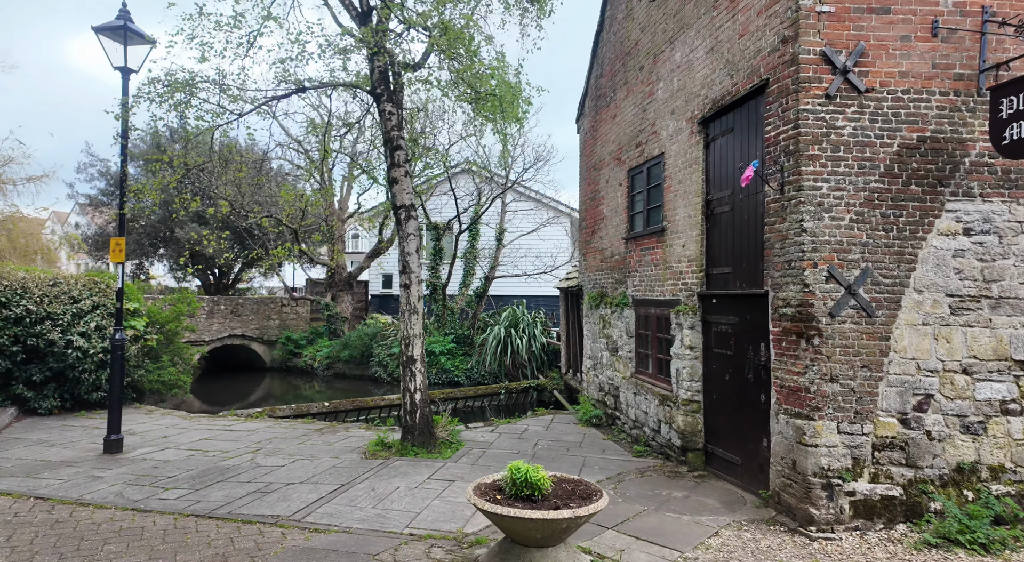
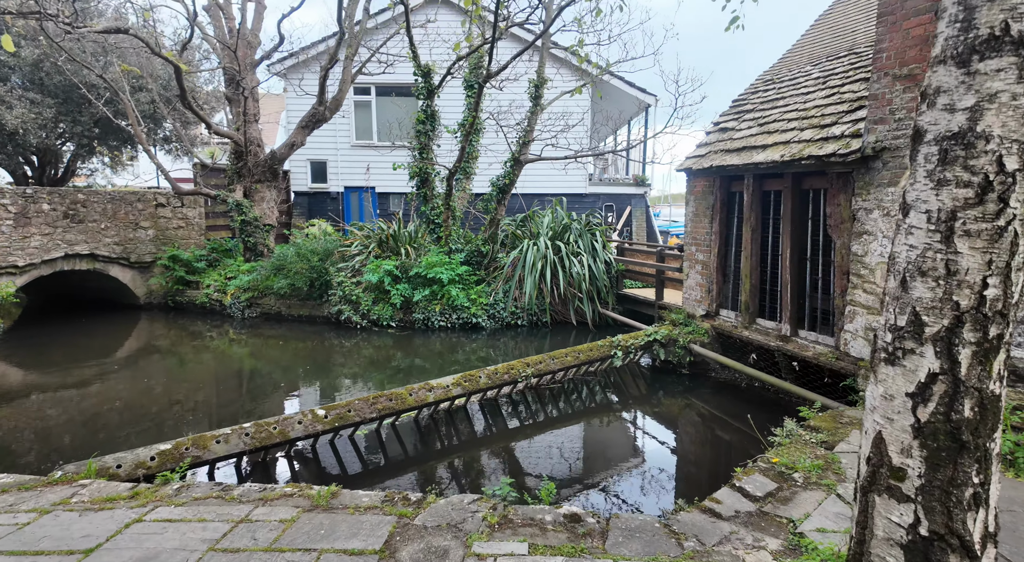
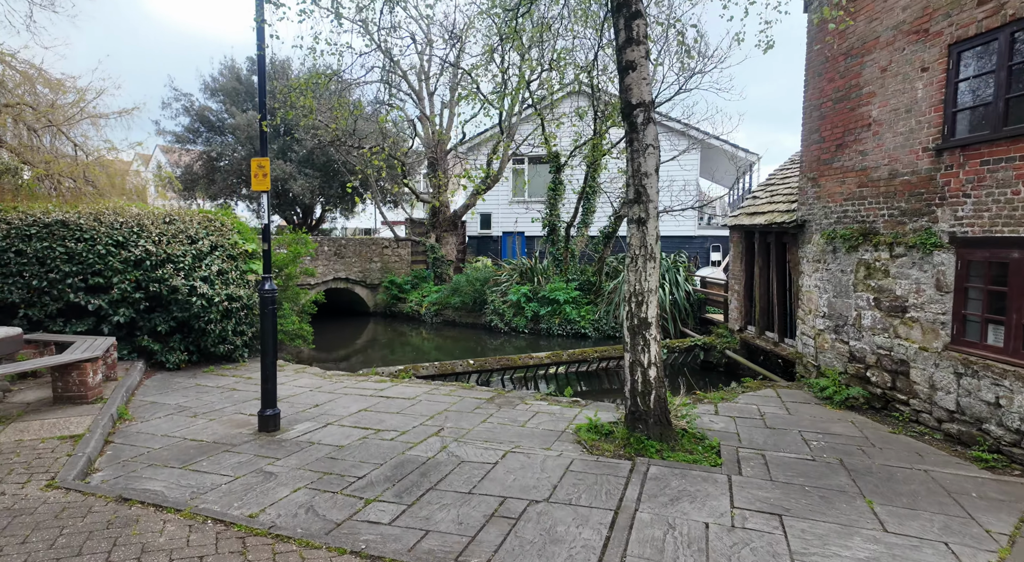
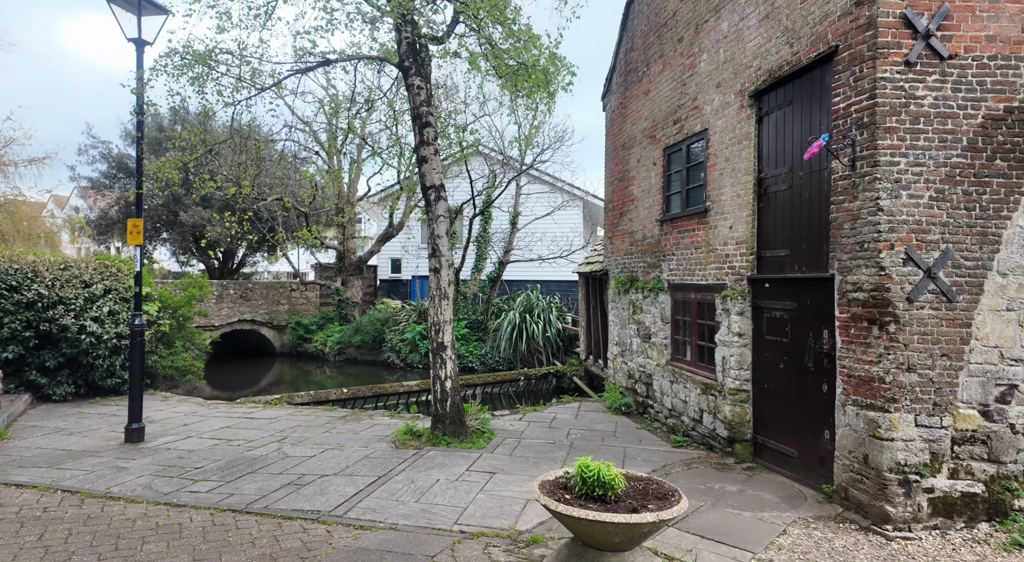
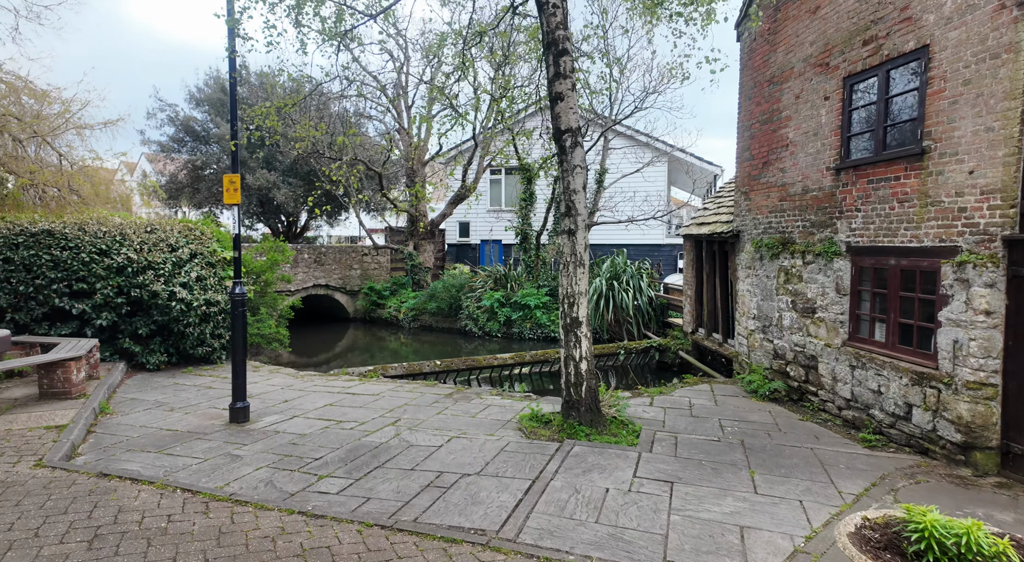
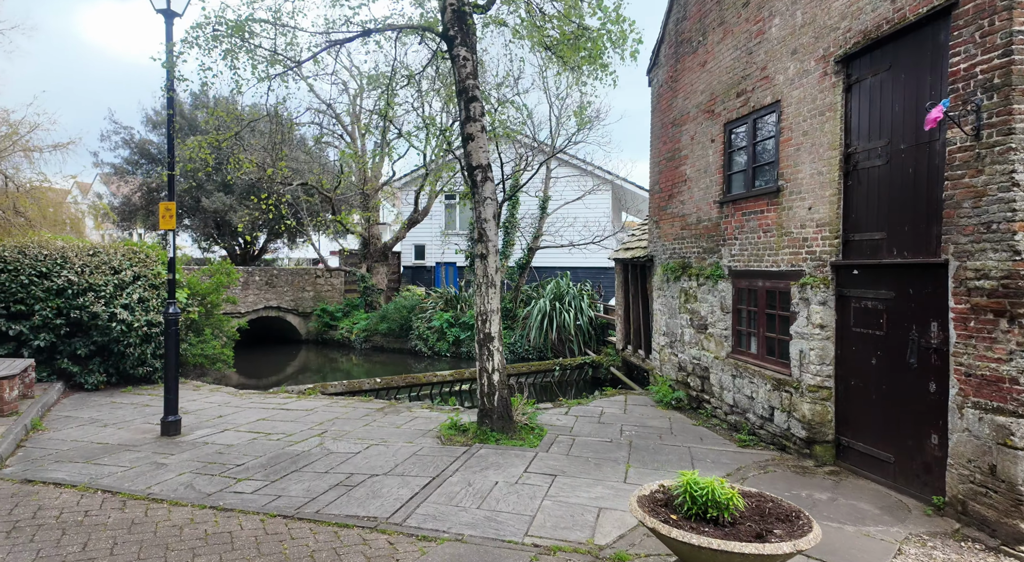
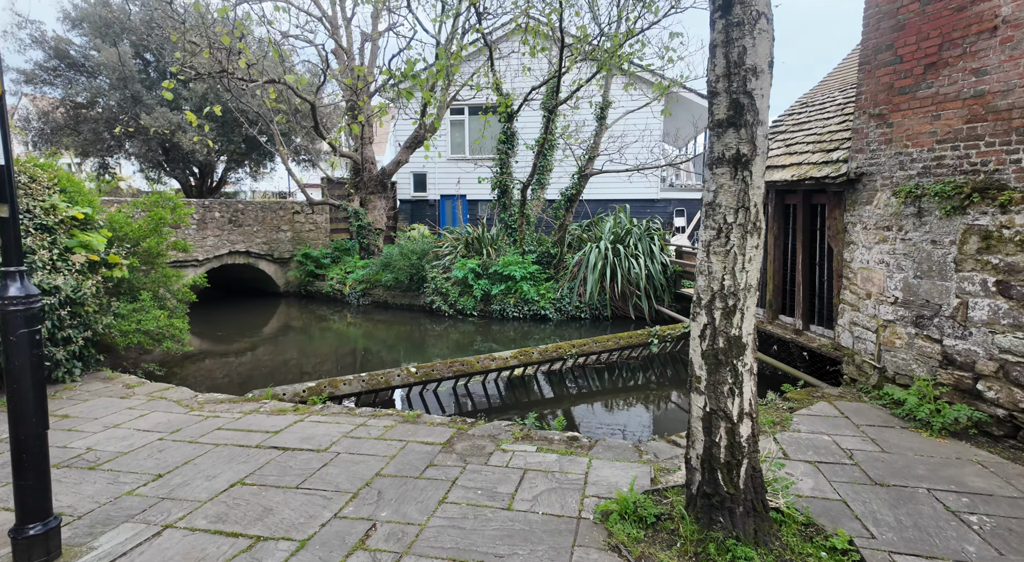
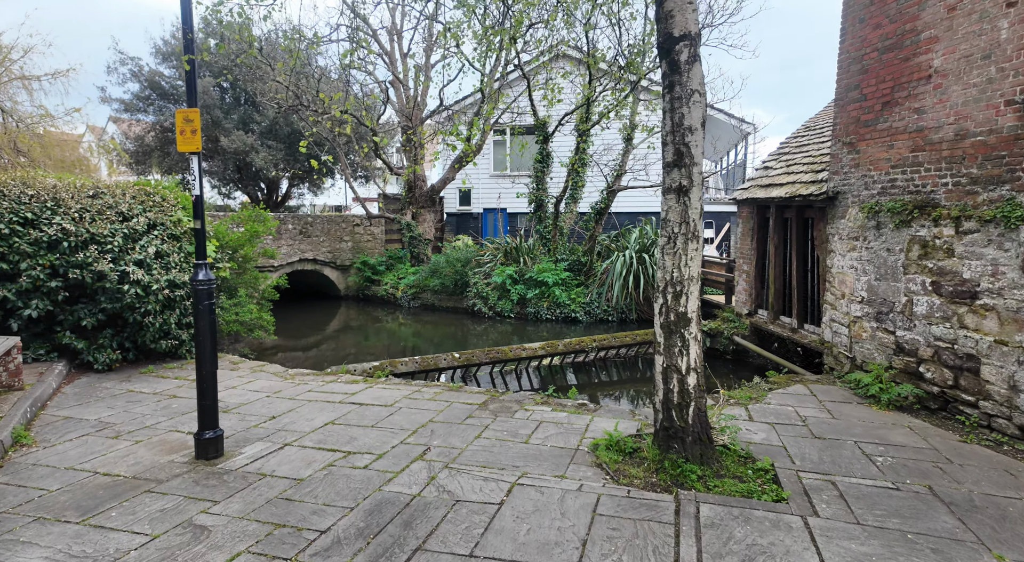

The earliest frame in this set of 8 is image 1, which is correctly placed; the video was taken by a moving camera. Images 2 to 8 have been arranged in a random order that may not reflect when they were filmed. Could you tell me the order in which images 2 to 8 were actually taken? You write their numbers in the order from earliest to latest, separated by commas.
4, 6, 5, 3, 8, 7, 2
